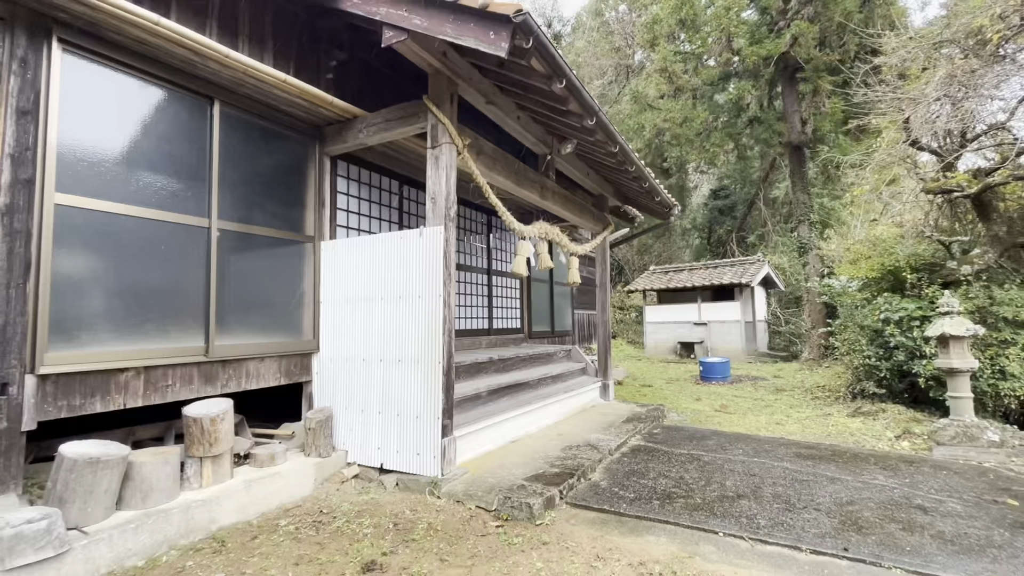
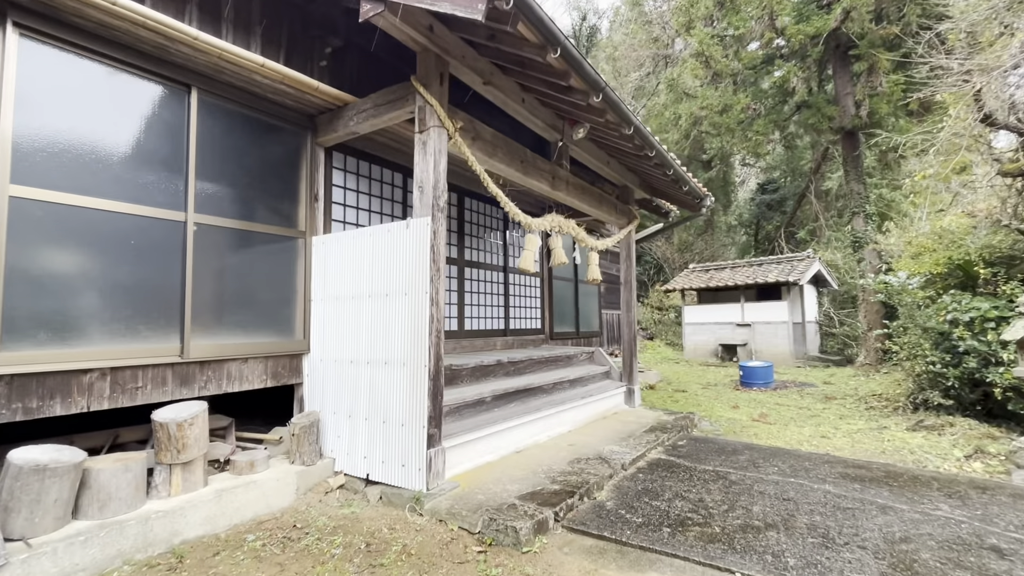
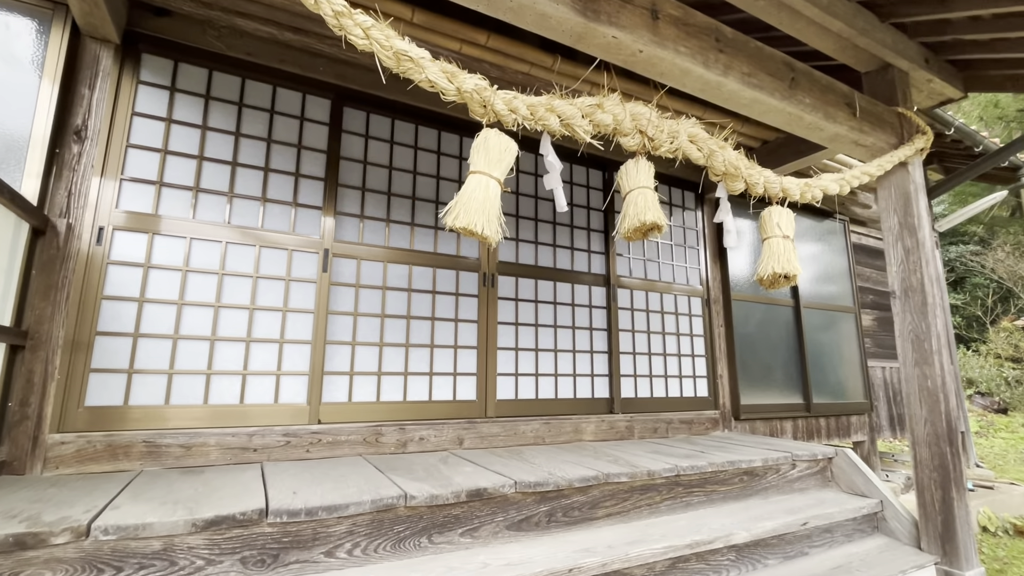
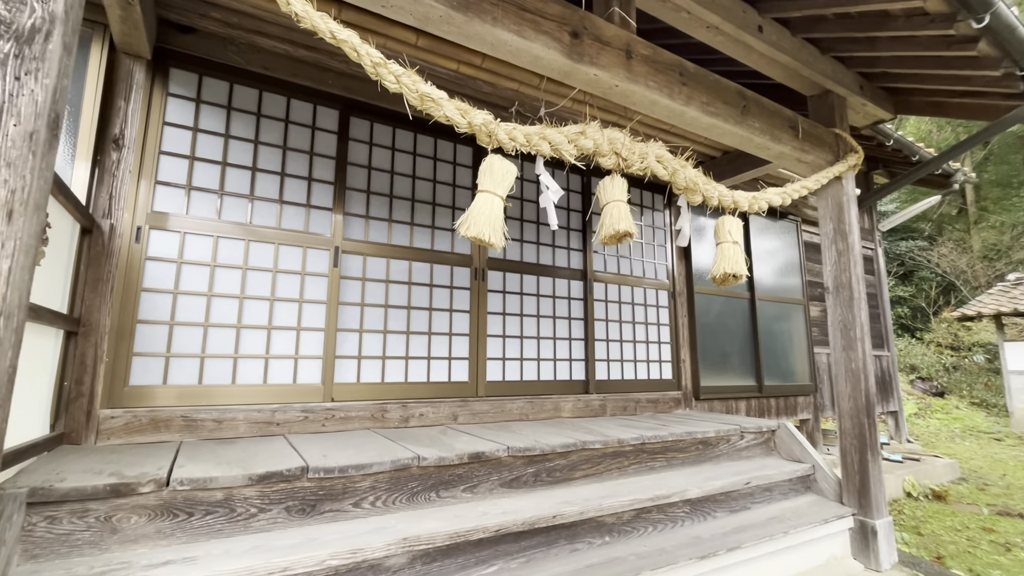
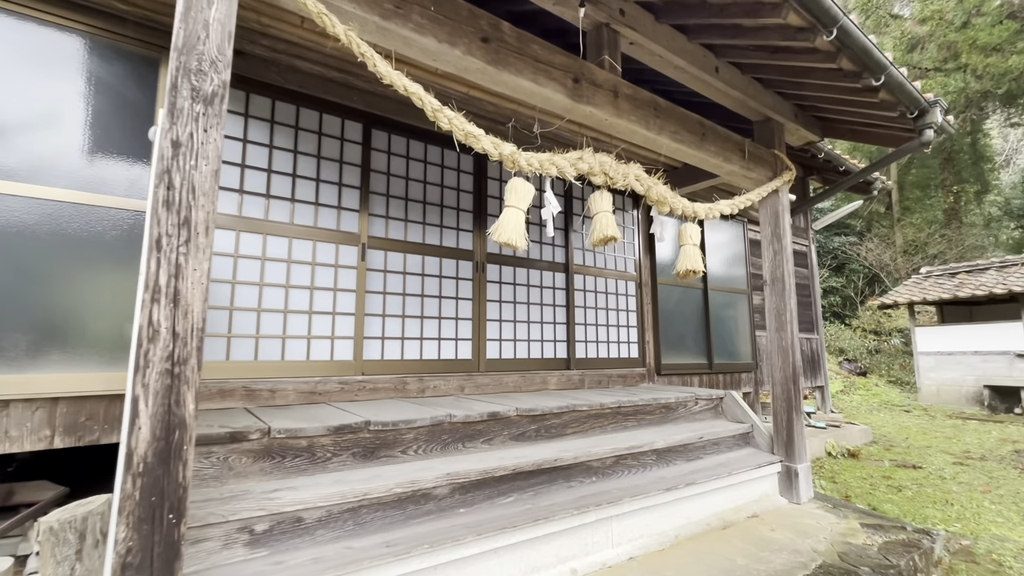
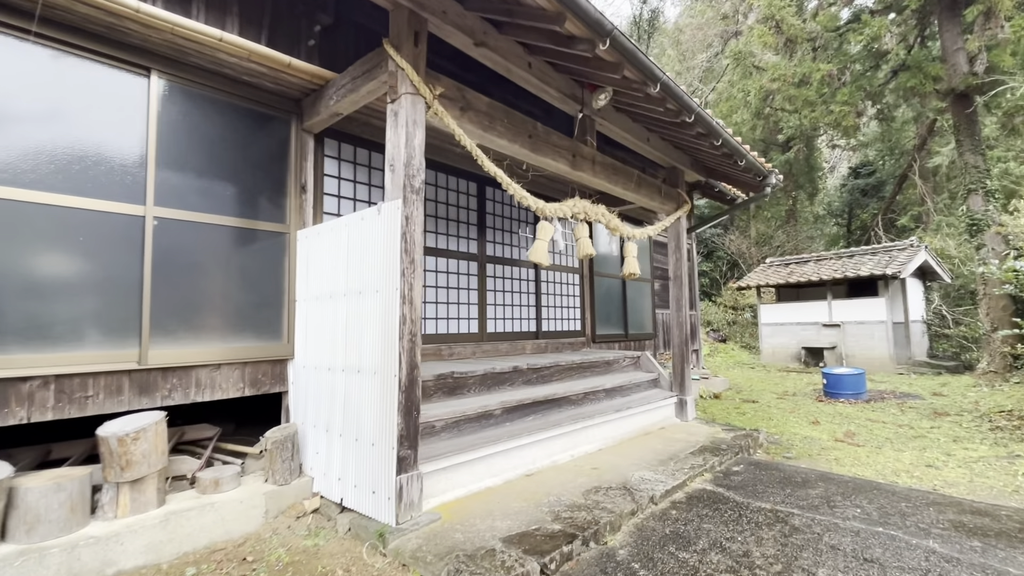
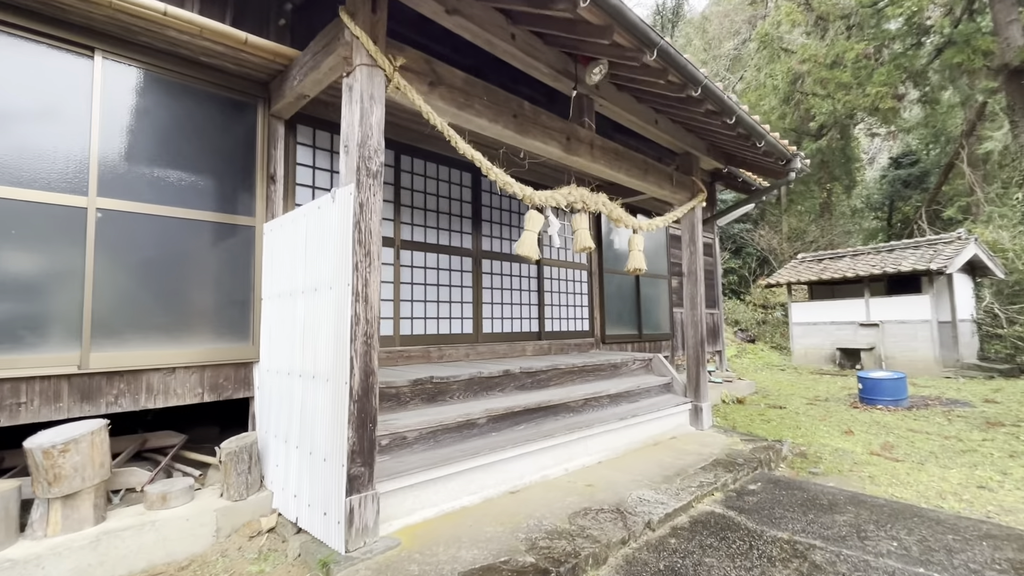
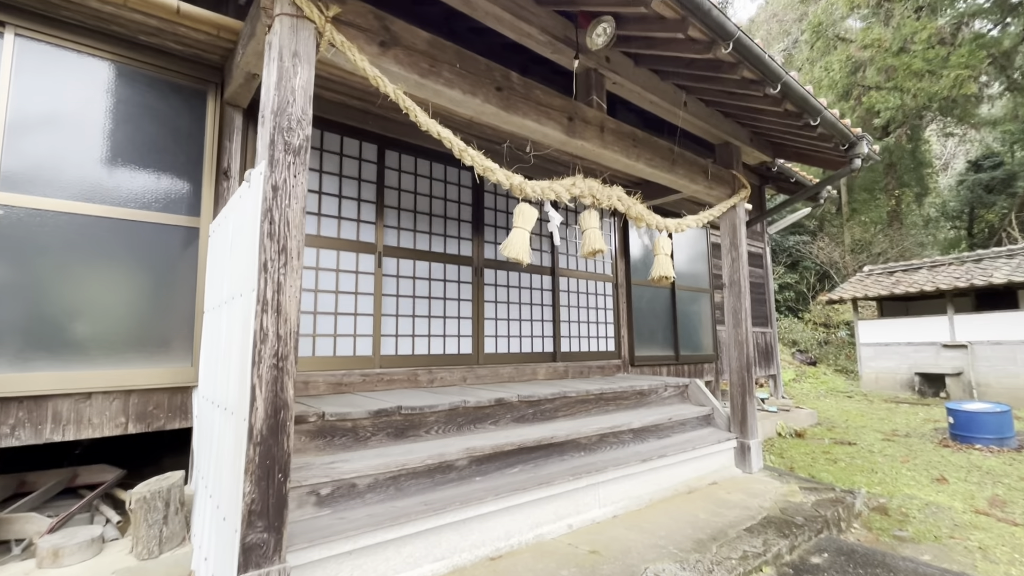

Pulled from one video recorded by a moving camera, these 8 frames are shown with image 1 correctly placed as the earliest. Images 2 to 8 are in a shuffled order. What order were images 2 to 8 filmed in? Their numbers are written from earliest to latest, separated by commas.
2, 6, 7, 8, 5, 4, 3
